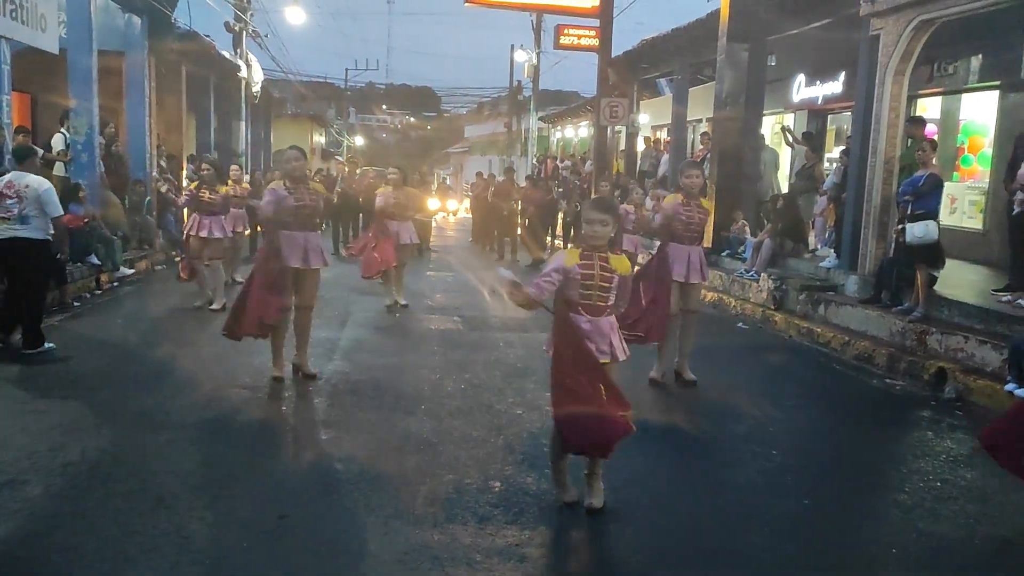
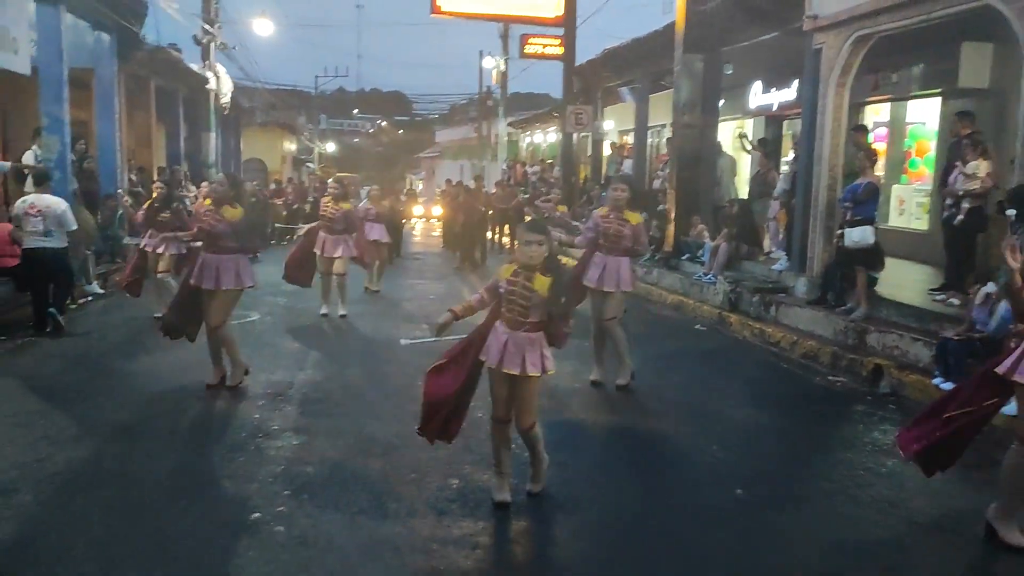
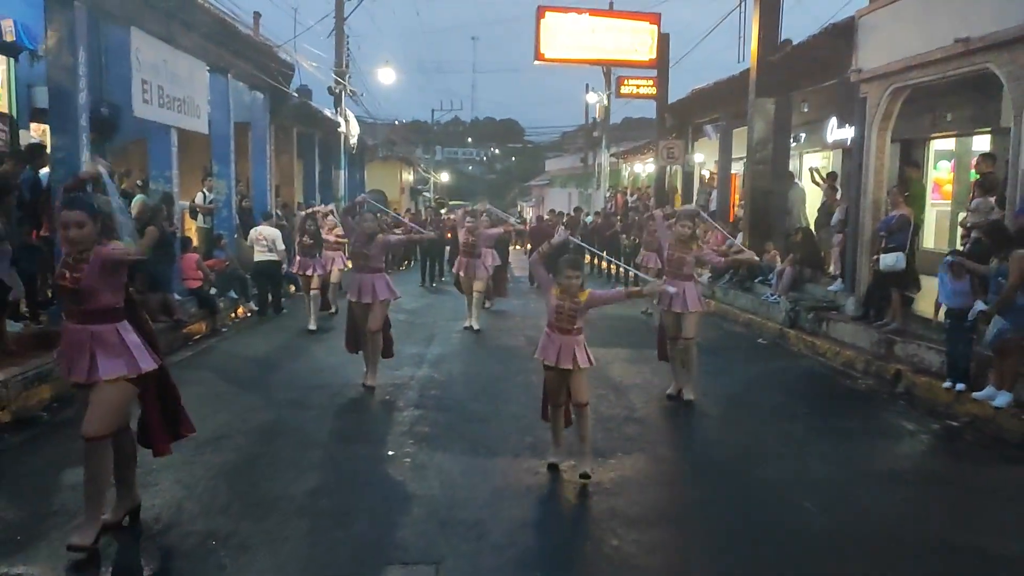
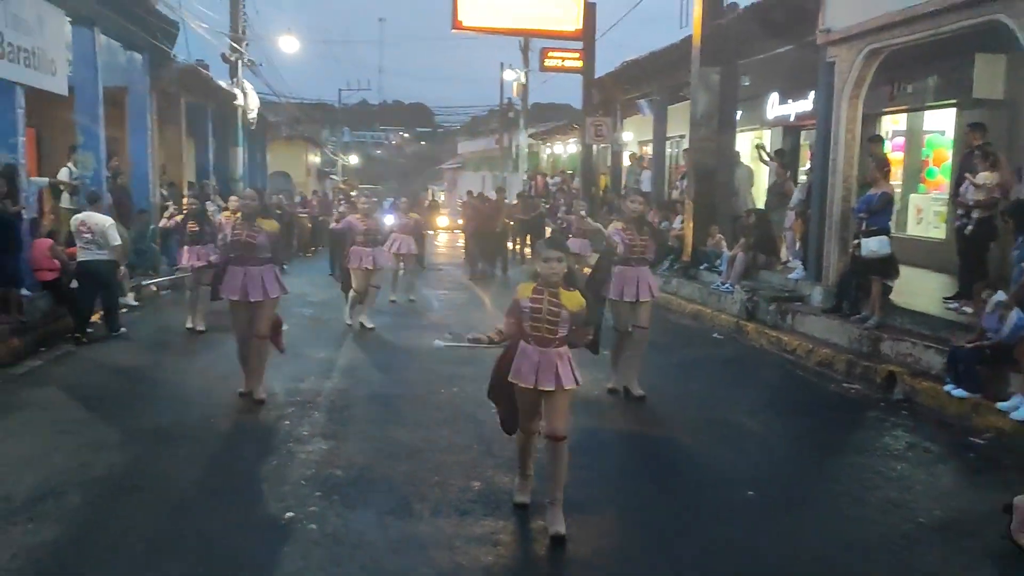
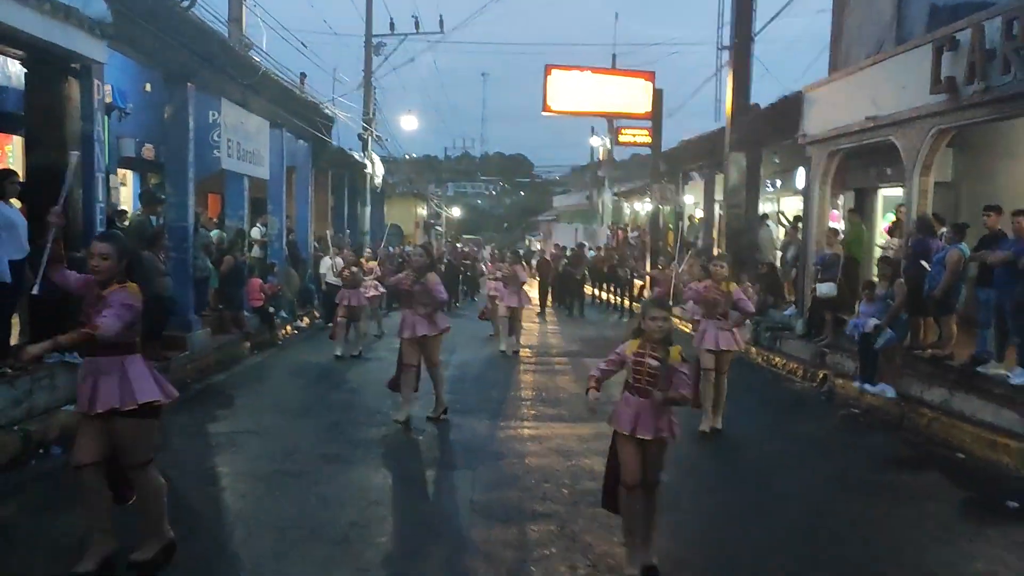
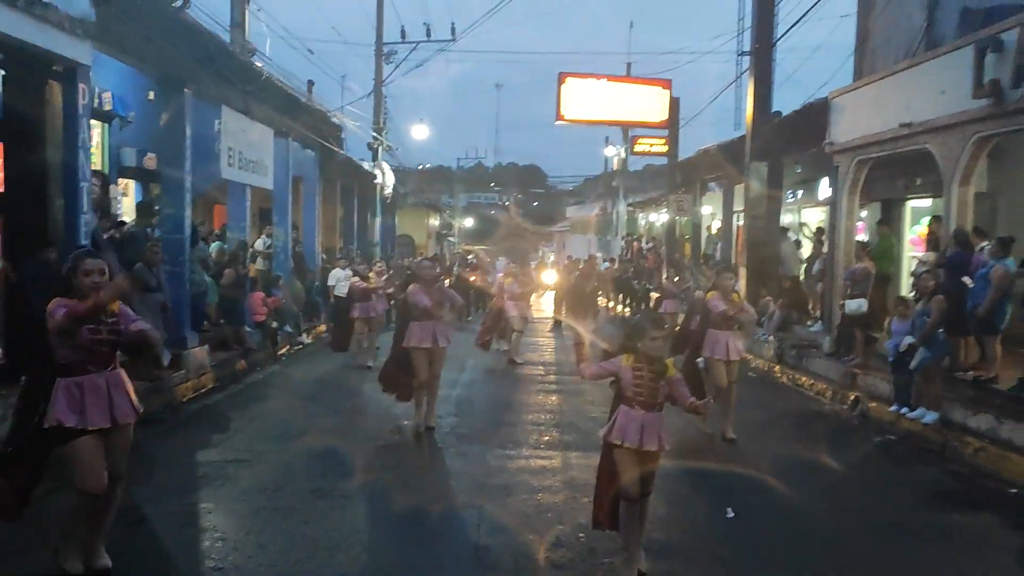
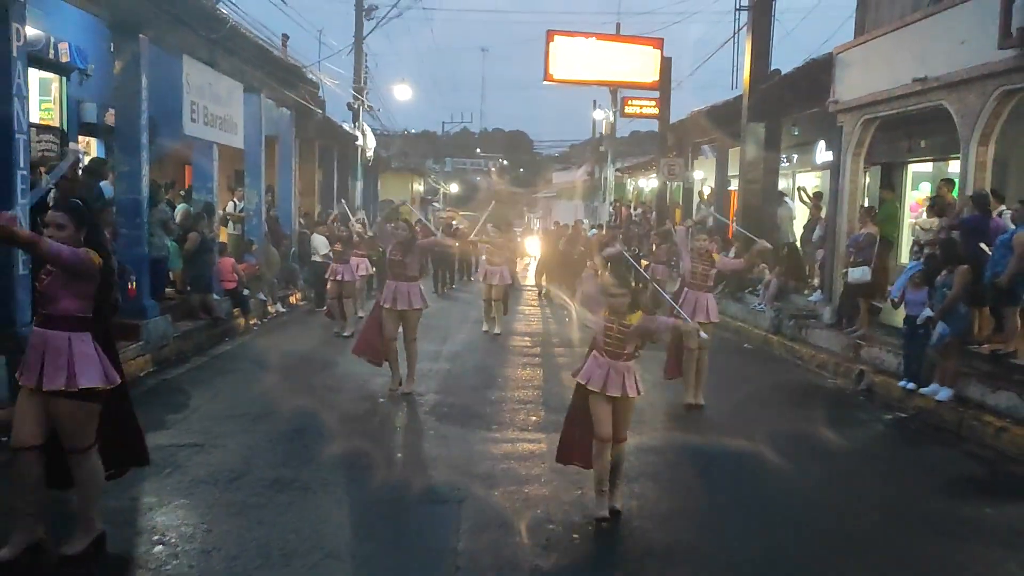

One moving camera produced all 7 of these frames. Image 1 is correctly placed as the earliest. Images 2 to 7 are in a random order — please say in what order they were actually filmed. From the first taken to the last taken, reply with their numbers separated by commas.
2, 4, 3, 7, 6, 5
